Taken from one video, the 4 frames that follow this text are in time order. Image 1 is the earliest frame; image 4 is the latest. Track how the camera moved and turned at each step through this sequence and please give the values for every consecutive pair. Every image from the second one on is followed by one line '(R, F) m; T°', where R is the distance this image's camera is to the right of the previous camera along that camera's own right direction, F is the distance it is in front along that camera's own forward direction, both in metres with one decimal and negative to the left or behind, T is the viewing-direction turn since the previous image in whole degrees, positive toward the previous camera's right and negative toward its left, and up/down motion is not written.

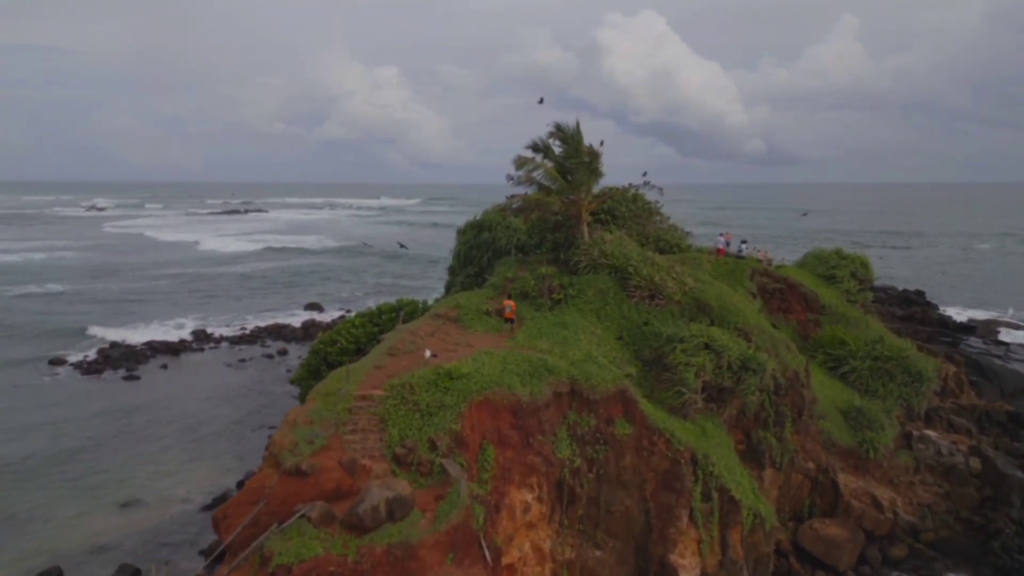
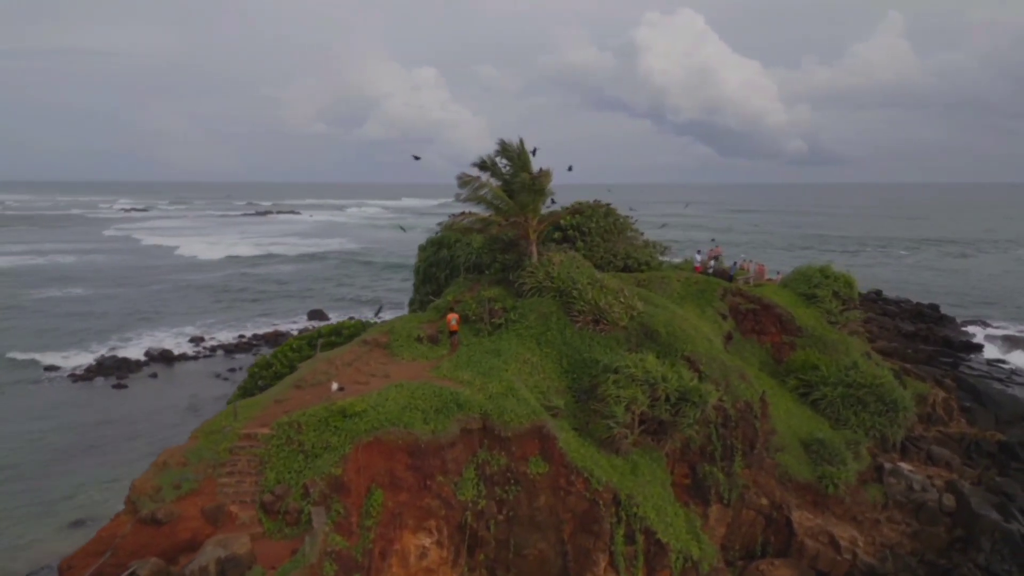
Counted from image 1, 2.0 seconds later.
(+1.8, +0.5) m; -3°
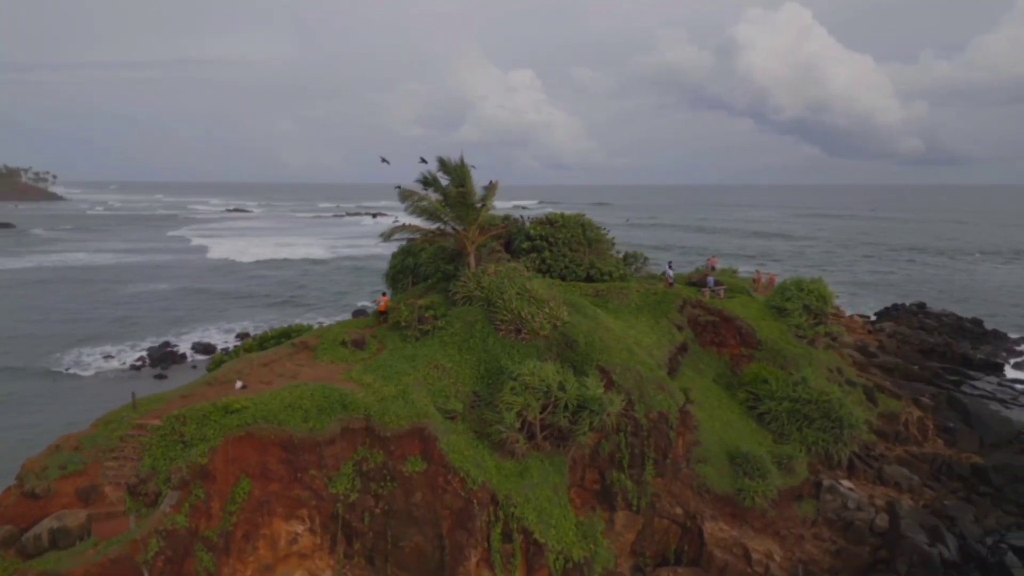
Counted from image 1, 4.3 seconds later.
(+3.2, -0.5) m; -7°
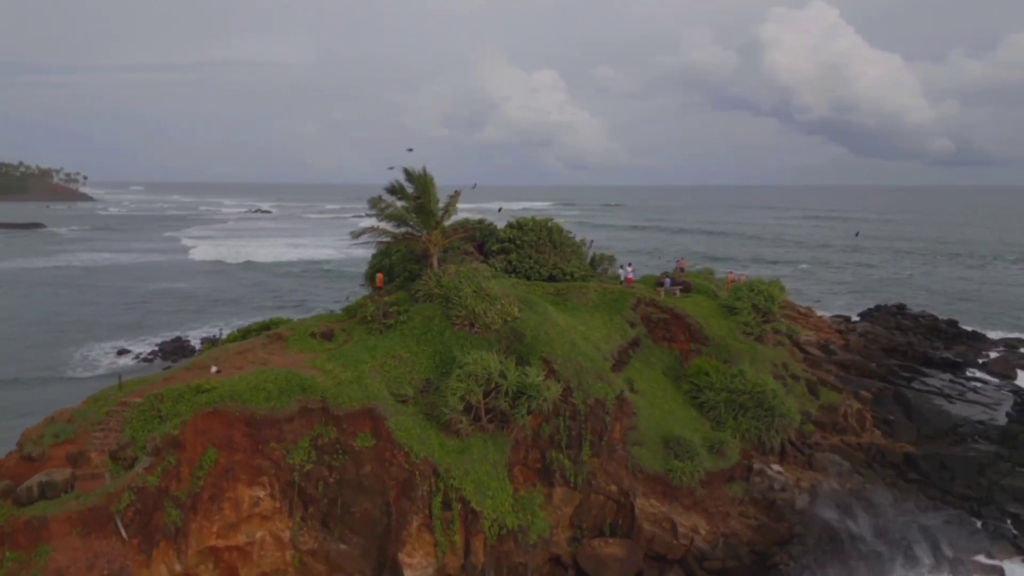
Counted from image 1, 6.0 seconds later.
(+1.5, -1.5) m; -2°
